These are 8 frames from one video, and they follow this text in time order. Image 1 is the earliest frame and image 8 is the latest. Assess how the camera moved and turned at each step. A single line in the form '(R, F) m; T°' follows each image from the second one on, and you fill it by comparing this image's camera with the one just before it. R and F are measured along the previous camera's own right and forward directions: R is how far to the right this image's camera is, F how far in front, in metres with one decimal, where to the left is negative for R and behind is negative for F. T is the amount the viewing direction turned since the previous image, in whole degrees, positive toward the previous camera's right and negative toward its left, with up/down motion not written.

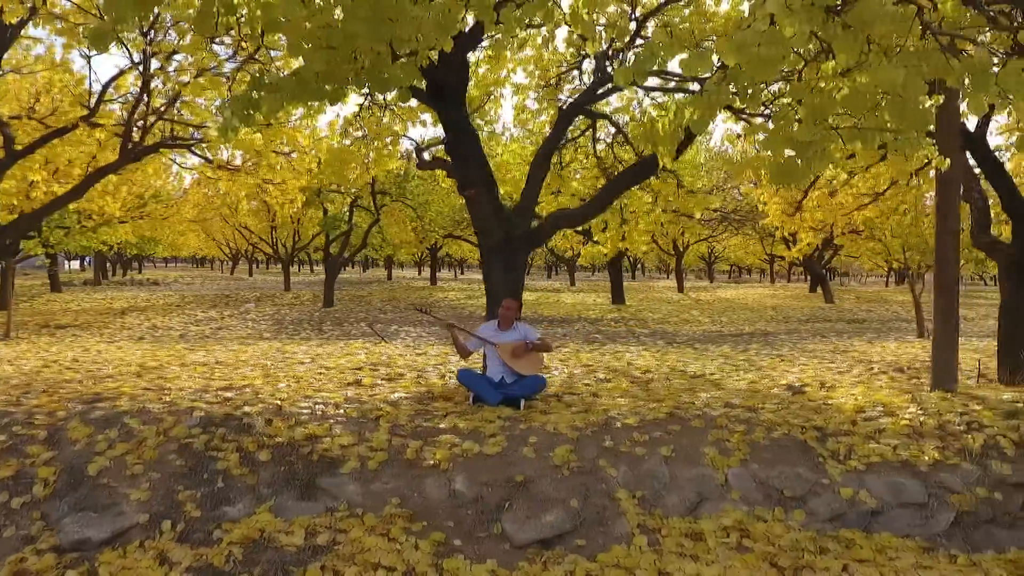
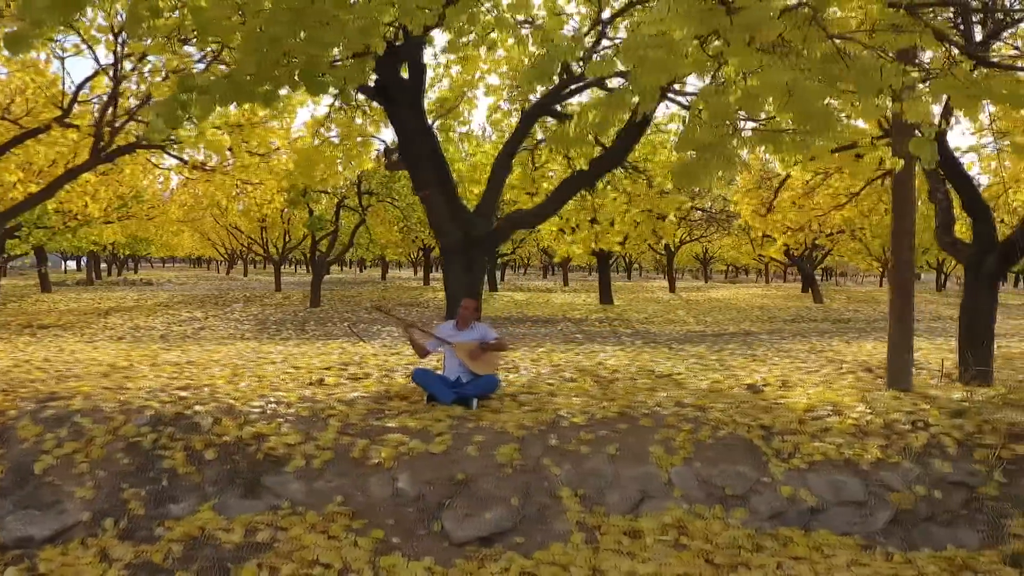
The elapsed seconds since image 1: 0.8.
(+0.5, 0.0) m; 0°
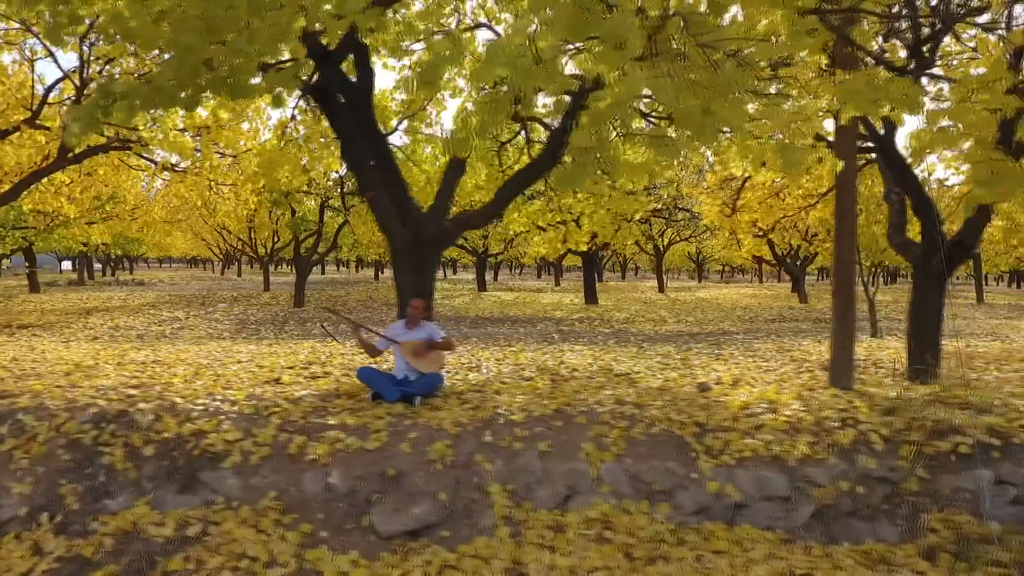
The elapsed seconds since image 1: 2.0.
(+0.6, -0.1) m; 0°
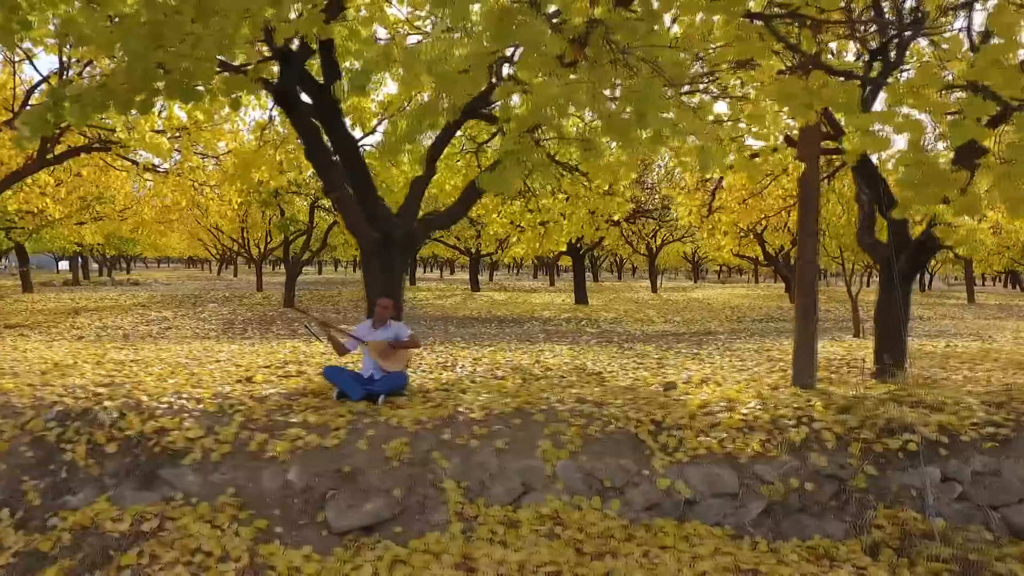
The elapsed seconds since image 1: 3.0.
(+0.4, -0.1) m; 0°
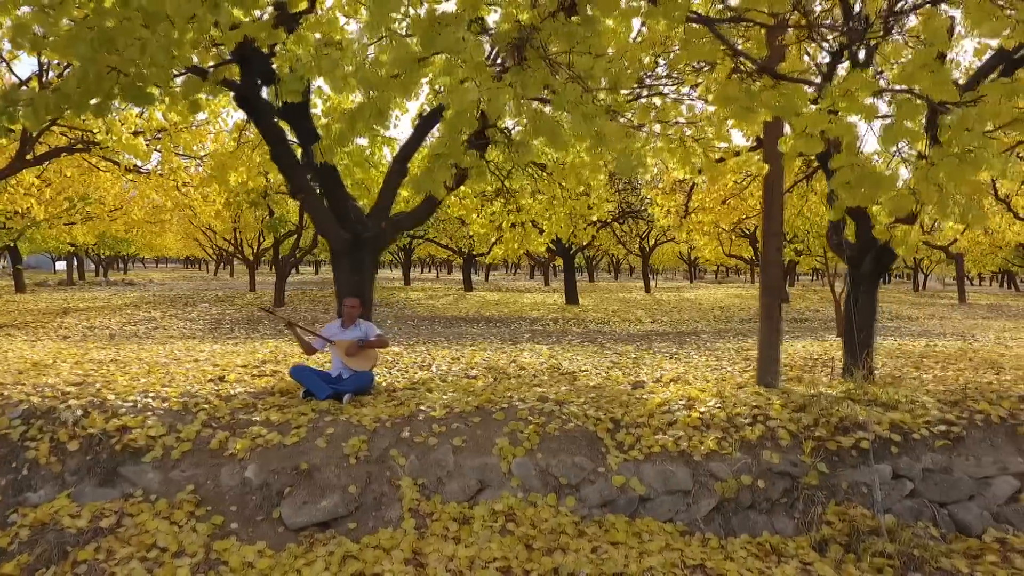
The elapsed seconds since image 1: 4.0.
(+0.4, -0.1) m; 0°
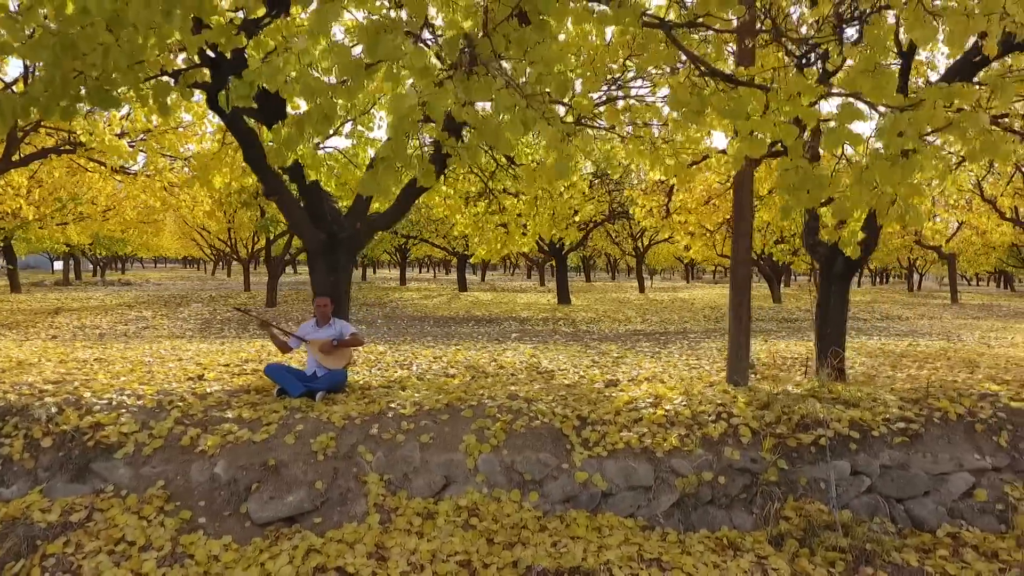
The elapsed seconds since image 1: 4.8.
(+0.3, -0.1) m; 0°
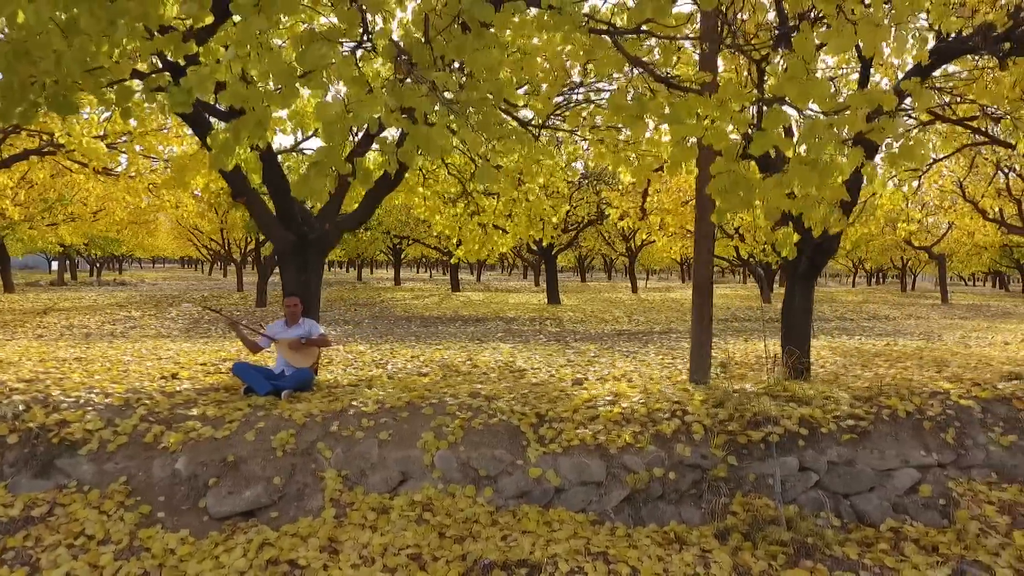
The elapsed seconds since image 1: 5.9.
(+0.4, -0.1) m; 0°
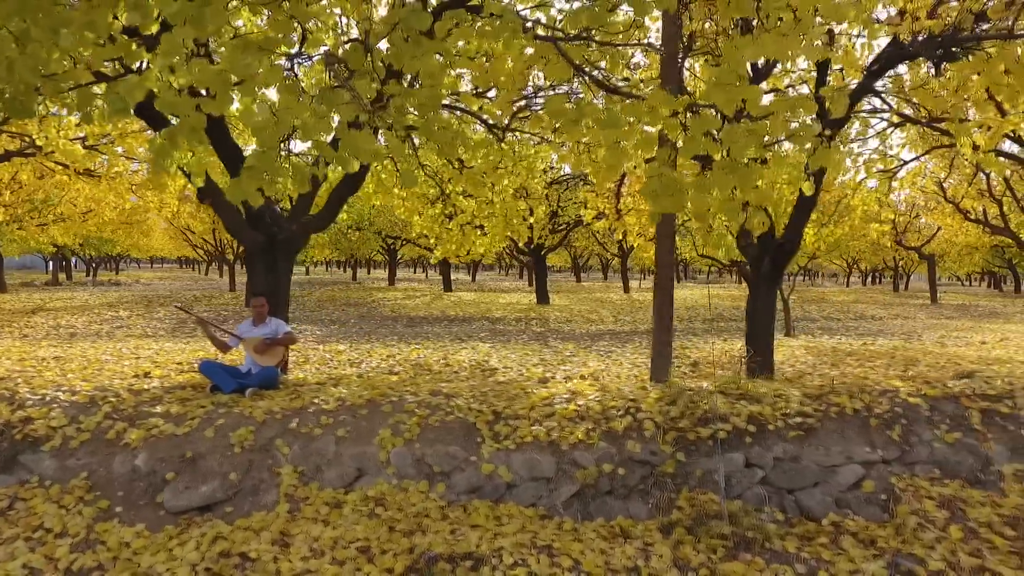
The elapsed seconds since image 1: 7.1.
(+0.4, -0.1) m; 0°
